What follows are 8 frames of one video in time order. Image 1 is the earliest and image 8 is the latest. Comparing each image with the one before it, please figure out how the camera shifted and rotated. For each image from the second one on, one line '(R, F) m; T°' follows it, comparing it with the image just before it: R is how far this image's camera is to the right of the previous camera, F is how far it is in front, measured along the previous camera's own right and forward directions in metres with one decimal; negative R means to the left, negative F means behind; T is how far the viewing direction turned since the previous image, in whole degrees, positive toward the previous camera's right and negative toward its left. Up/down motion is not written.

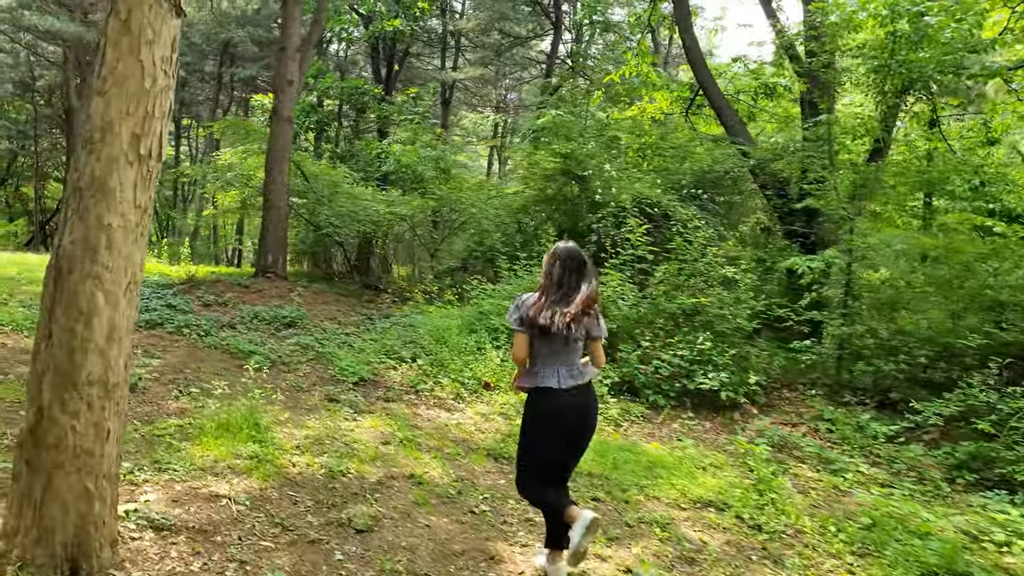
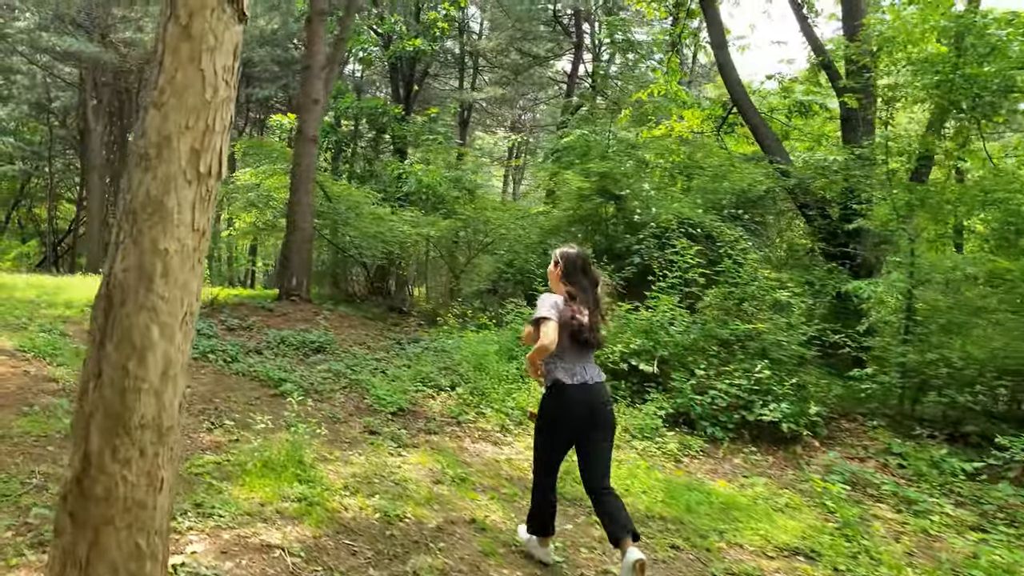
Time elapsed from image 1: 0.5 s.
(-0.4, +0.4) m; 0°
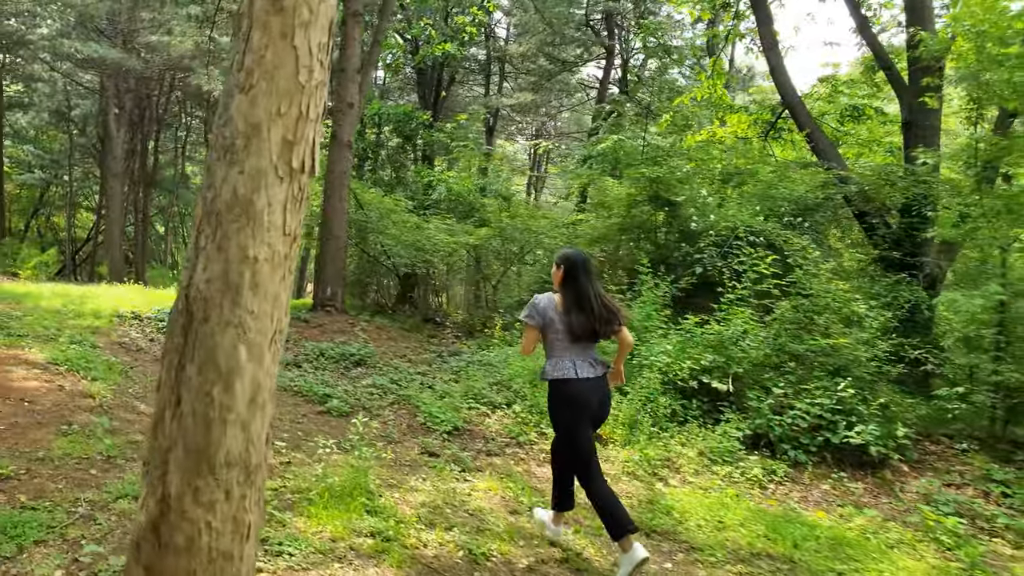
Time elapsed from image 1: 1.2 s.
(-0.5, +0.5) m; -1°
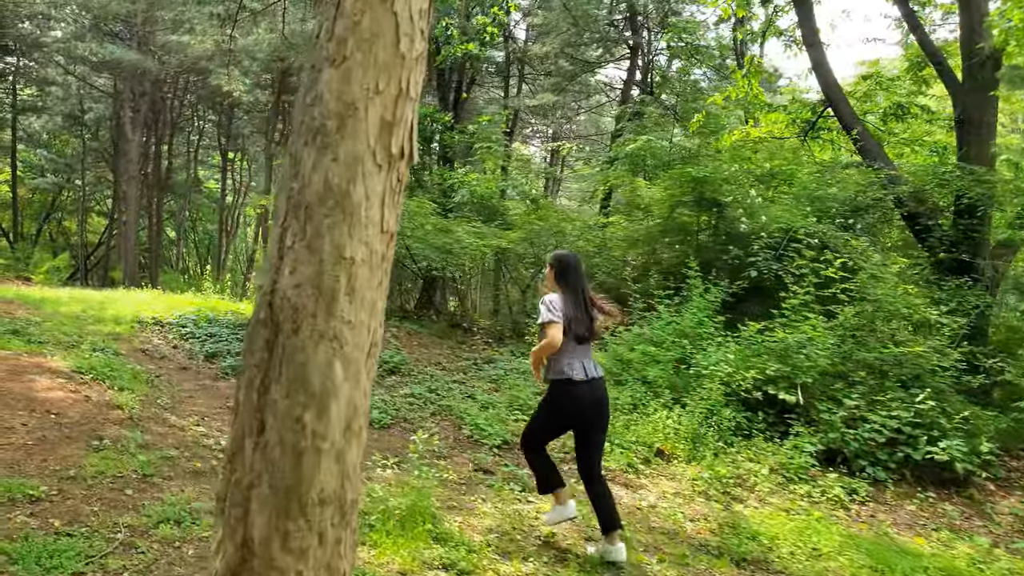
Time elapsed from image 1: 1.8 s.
(-0.4, +0.4) m; 0°
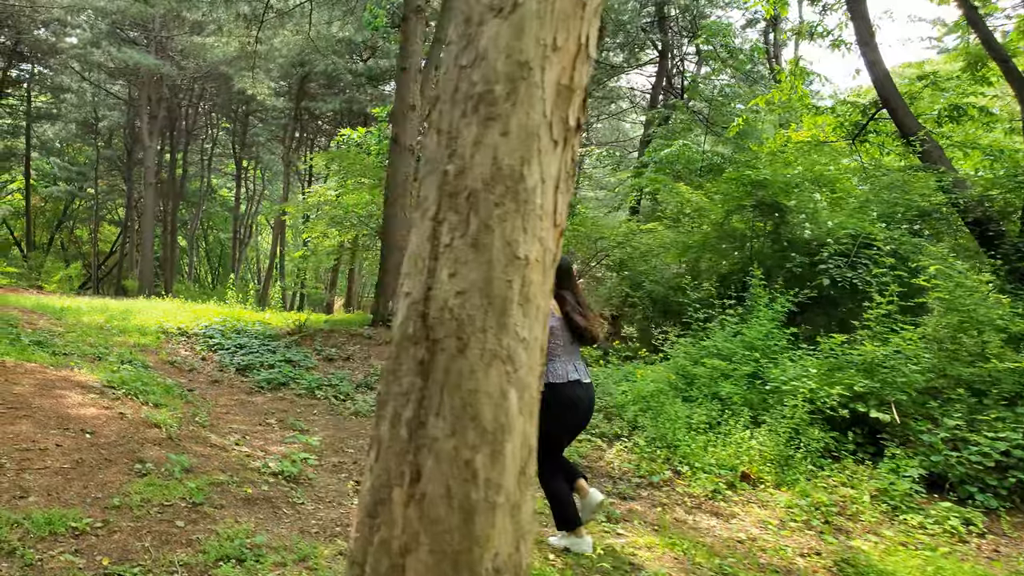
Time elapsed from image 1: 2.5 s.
(-0.5, +0.5) m; 0°
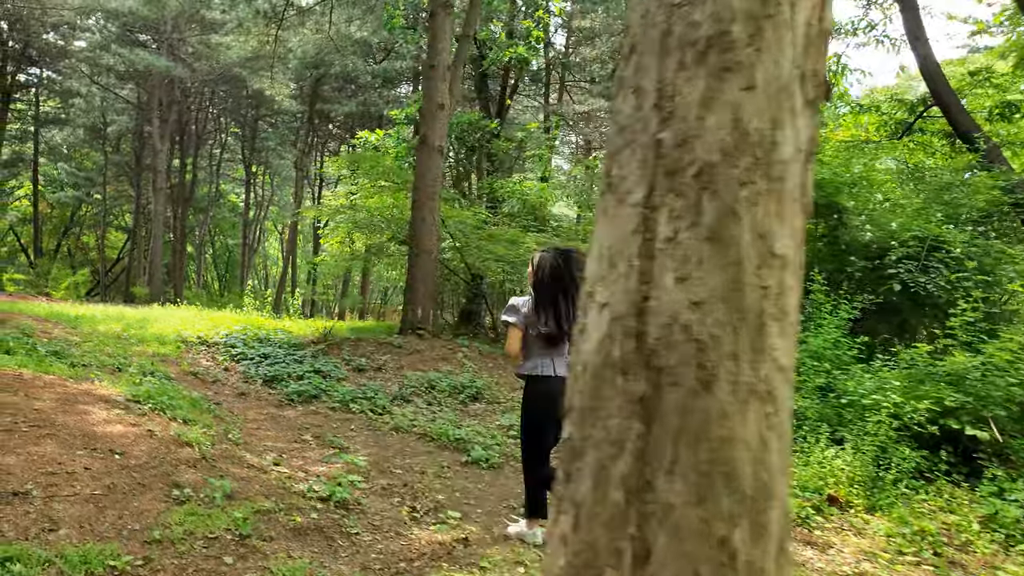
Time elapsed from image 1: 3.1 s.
(-0.4, +0.5) m; 0°
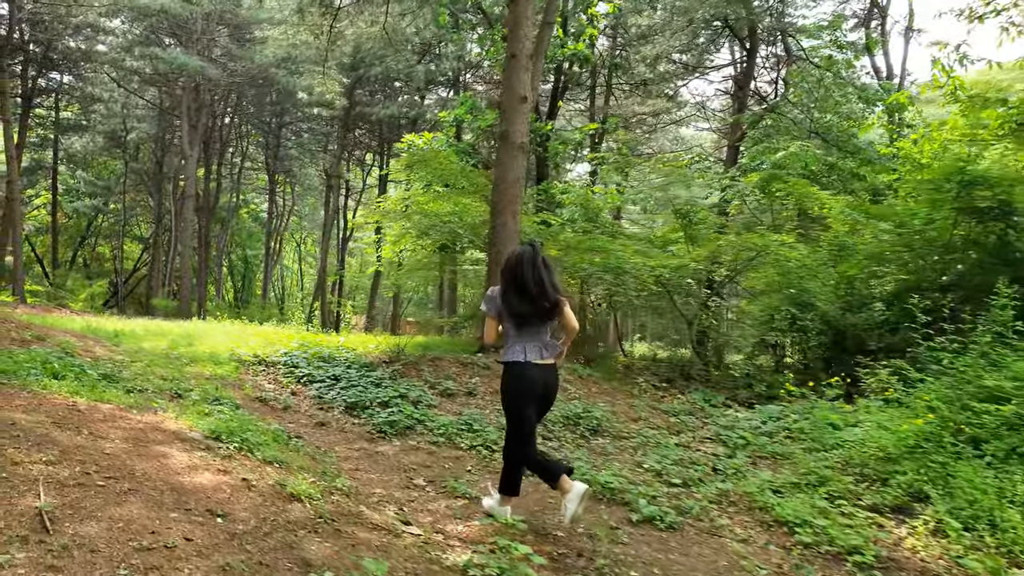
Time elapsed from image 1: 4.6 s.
(-1.1, +1.2) m; 0°
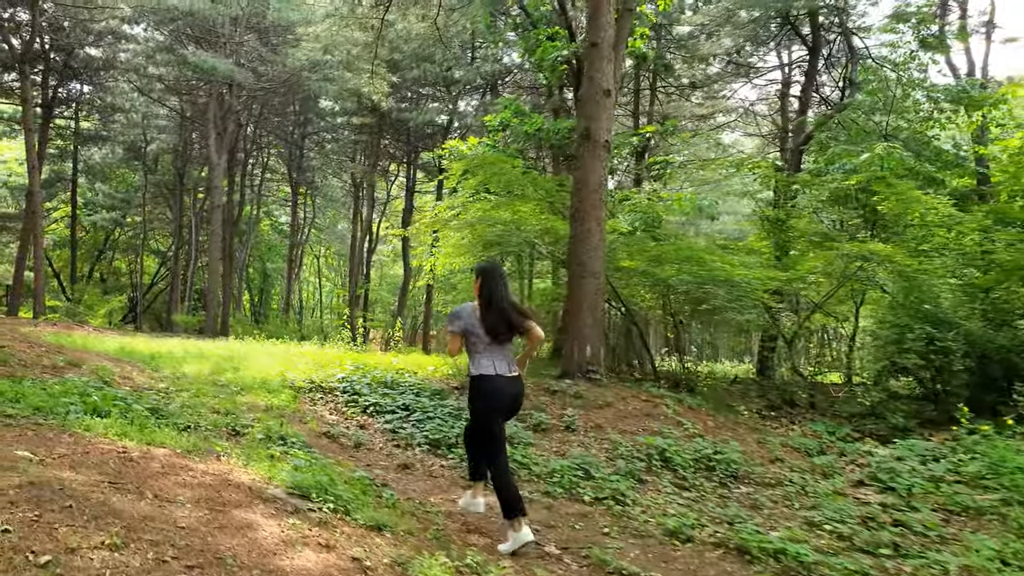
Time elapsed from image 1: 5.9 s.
(-0.8, +1.1) m; -1°
